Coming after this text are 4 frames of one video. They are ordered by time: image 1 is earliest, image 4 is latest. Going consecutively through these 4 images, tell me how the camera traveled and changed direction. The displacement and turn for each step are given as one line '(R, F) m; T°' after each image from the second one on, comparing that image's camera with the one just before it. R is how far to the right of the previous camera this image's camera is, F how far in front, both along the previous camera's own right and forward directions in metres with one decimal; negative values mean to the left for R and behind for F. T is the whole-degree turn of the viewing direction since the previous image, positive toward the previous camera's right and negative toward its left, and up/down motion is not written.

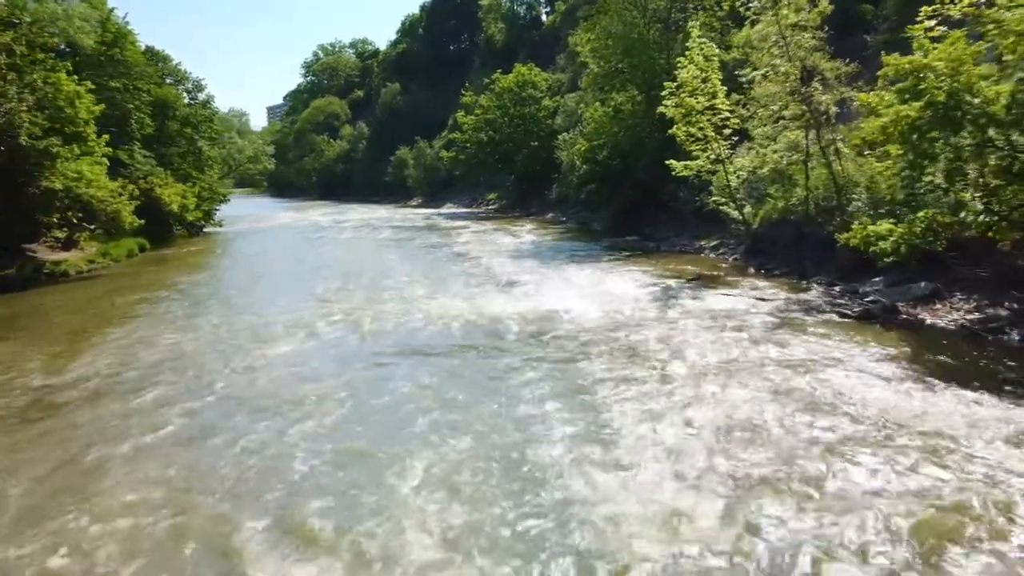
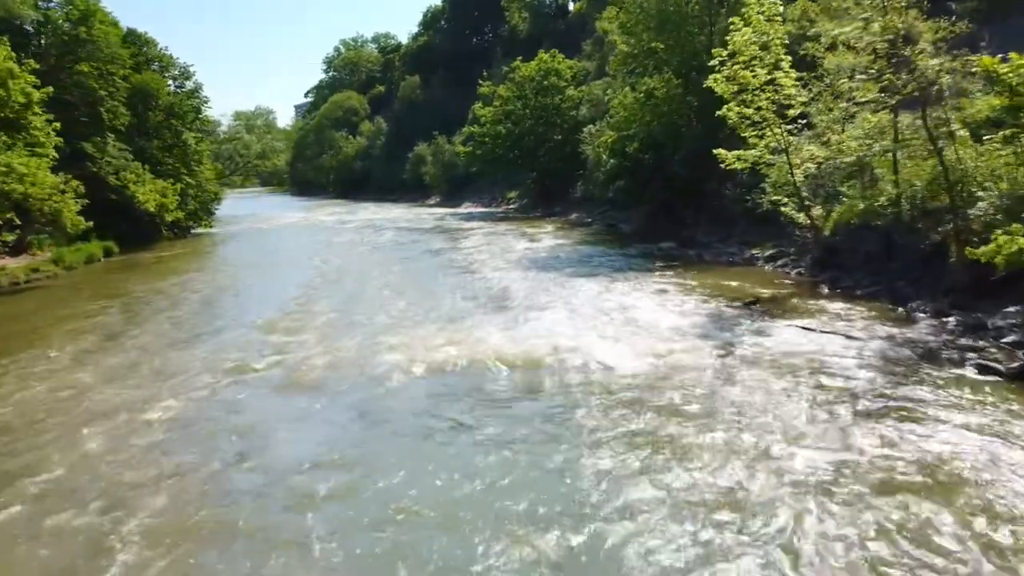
(+0.5, +4.3) m; -2°
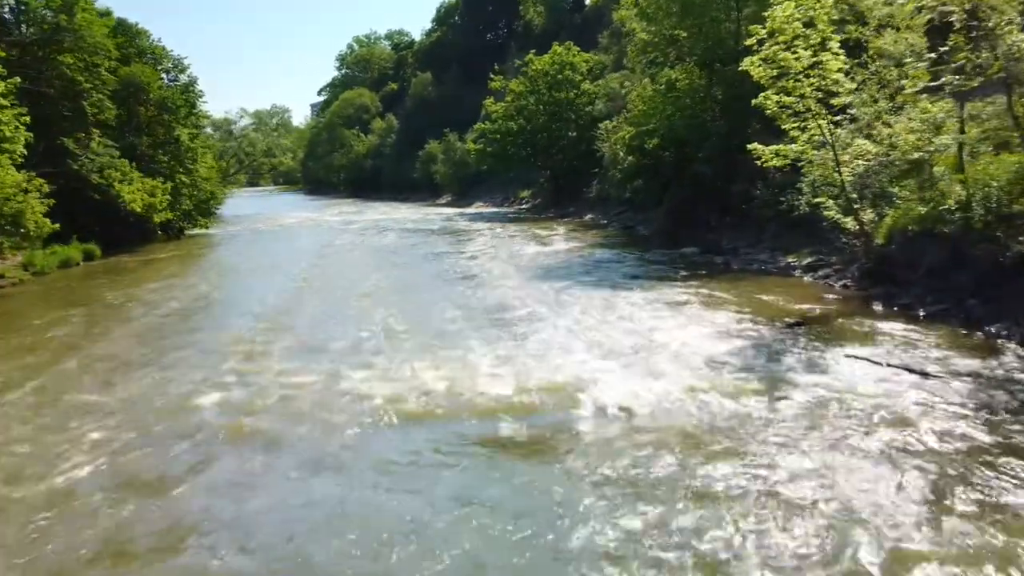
(+0.2, +2.2) m; -1°
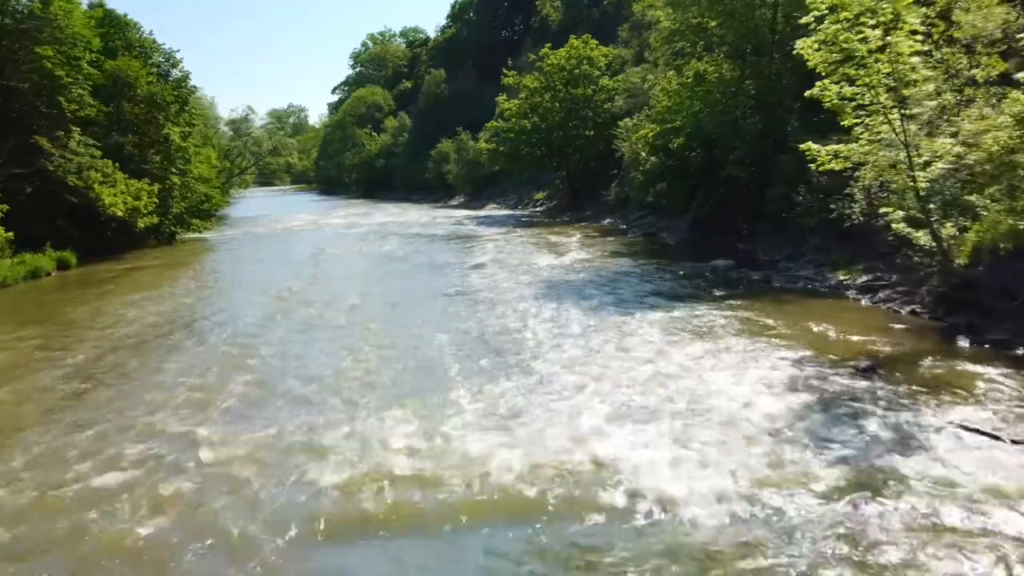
(+0.2, +2.4) m; -1°
